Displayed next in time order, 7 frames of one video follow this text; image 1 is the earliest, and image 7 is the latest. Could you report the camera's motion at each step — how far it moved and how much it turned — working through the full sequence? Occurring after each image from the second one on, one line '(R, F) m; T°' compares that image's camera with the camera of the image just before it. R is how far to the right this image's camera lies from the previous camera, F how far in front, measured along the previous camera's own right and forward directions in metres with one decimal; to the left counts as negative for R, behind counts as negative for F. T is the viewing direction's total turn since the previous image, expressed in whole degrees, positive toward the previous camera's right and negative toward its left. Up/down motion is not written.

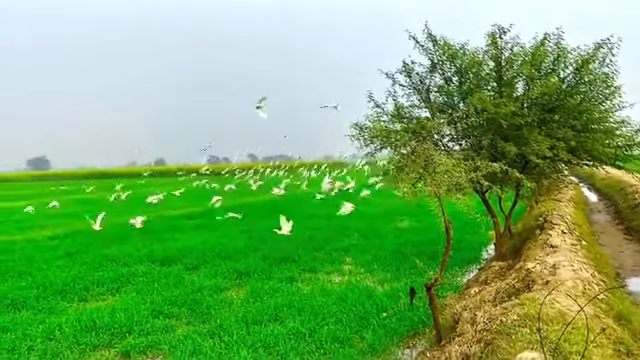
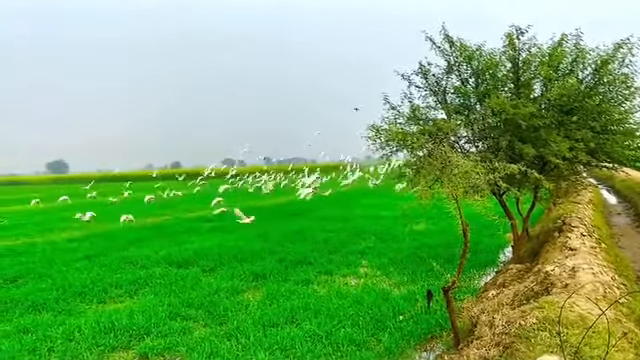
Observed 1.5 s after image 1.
(+0.1, 0.0) m; -2°
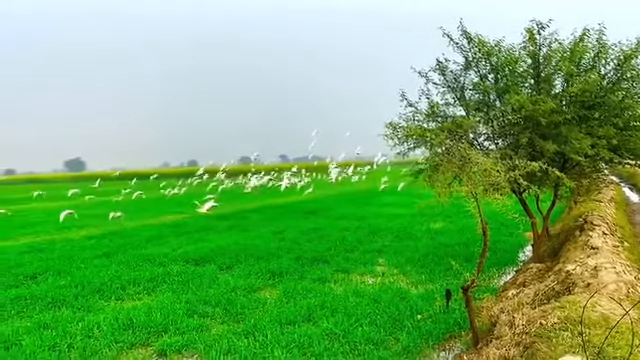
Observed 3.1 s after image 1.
(+0.1, +0.1) m; -2°
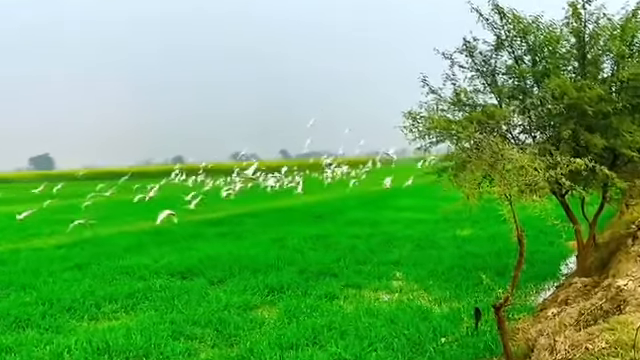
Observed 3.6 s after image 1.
(+0.3, +3.0) m; -1°
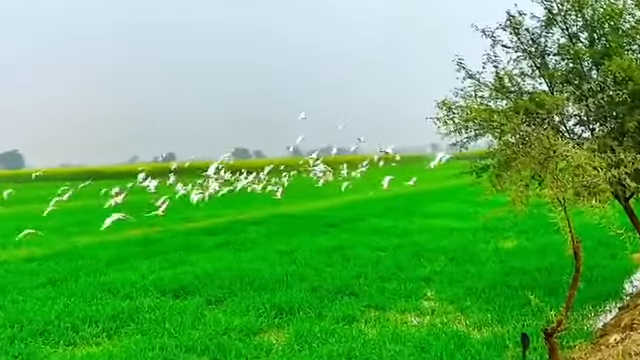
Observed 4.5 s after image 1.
(0.0, +2.8) m; -2°
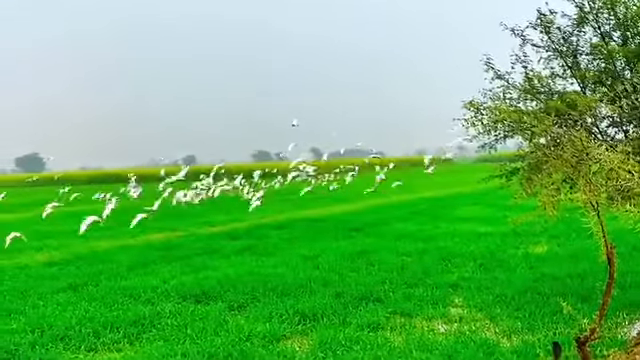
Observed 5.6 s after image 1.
(-0.2, +0.3) m; -1°
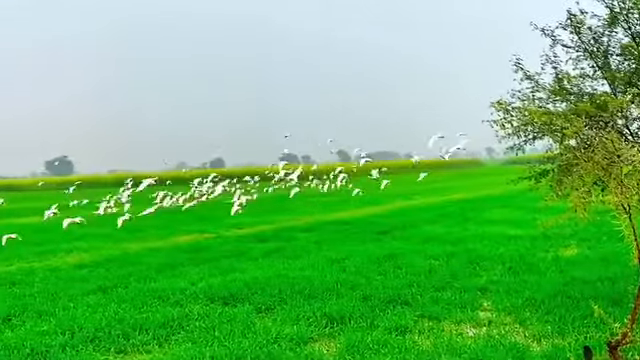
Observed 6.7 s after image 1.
(-0.3, 0.0) m; -1°
